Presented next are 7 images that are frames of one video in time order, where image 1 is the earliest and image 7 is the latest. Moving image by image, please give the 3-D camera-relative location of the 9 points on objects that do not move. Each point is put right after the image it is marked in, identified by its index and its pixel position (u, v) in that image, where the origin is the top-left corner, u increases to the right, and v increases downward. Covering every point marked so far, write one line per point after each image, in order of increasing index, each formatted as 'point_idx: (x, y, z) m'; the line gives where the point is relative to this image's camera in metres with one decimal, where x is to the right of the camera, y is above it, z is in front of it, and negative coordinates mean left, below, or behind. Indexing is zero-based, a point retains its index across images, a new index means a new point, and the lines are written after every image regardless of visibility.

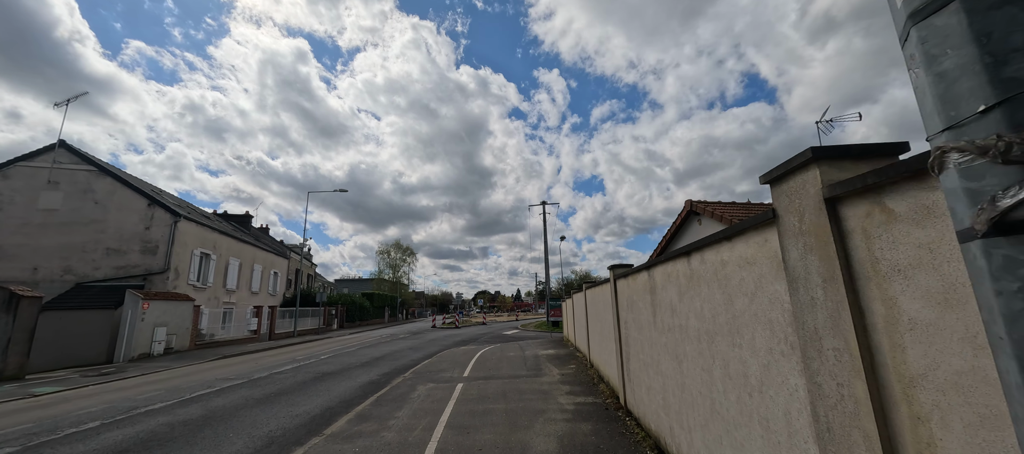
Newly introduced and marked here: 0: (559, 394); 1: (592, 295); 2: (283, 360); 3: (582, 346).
0: (+0.9, -3.4, +7.6) m
1: (+2.2, -2.0, +10.7) m
2: (-9.0, -5.2, +15.0) m
3: (+2.4, -4.1, +13.1) m
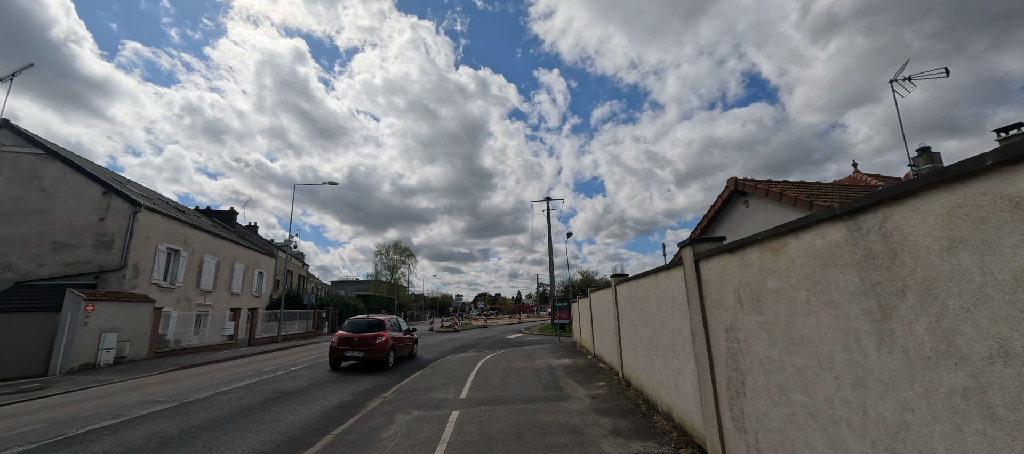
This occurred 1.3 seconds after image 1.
0: (+1.2, -2.8, +5.1) m
1: (+2.4, -1.4, +8.2) m
2: (-8.7, -4.8, +12.5) m
3: (+2.6, -3.6, +10.6) m
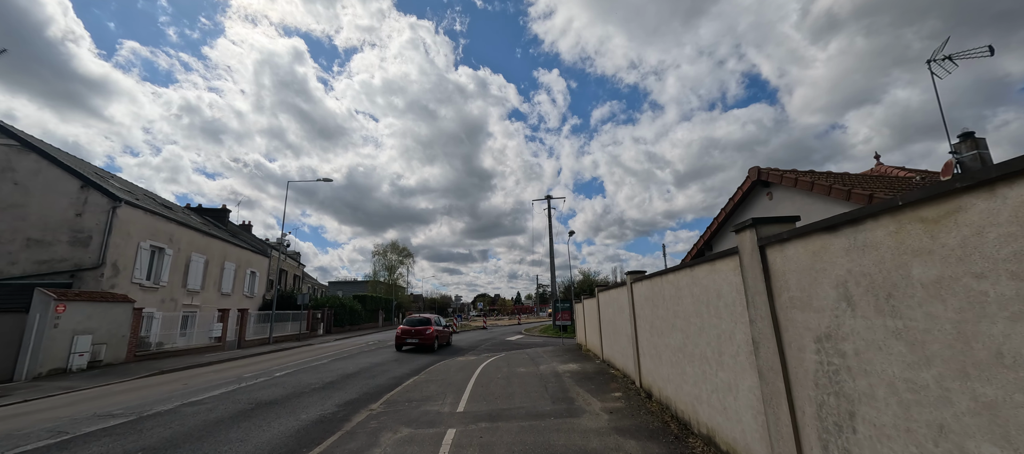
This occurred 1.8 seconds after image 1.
0: (+1.3, -2.6, +4.2) m
1: (+2.5, -1.2, +7.3) m
2: (-8.7, -4.6, +11.5) m
3: (+2.7, -3.4, +9.6) m
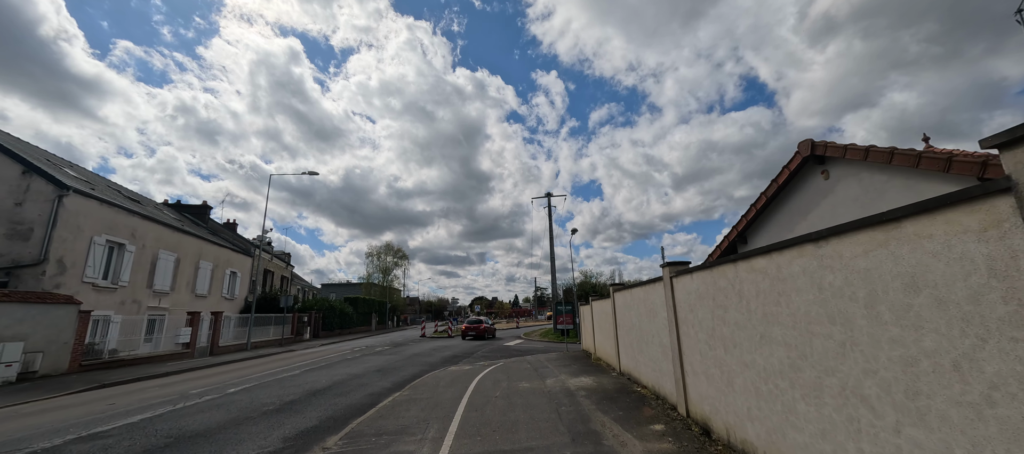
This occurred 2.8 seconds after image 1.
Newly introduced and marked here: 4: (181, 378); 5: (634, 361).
0: (+1.3, -2.2, +2.2) m
1: (+2.6, -0.9, +5.4) m
2: (-8.6, -4.2, +9.5) m
3: (+2.8, -3.1, +7.7) m
4: (-10.7, -4.9, +12.3) m
5: (+2.8, -3.2, +8.9) m
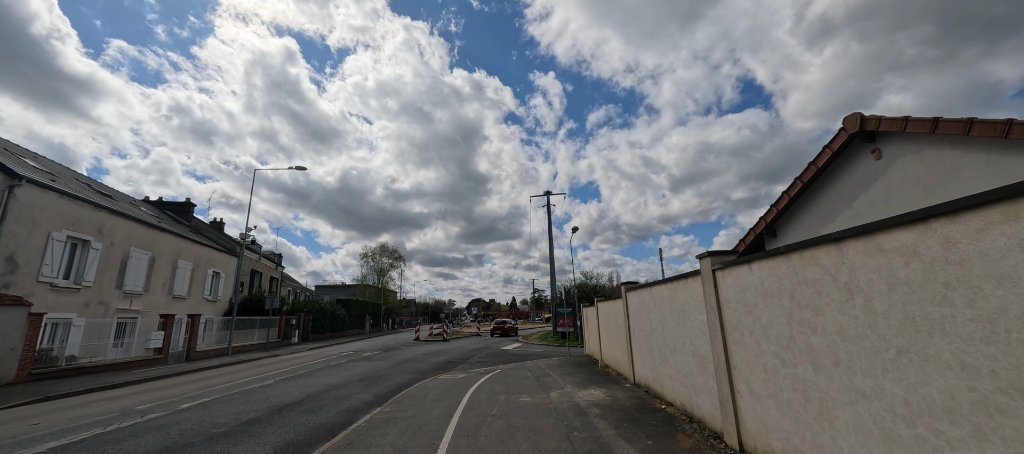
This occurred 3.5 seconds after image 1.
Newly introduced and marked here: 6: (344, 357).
0: (+1.4, -1.9, +0.9) m
1: (+2.6, -0.6, +4.0) m
2: (-8.7, -4.0, +8.1) m
3: (+2.8, -2.8, +6.4) m
4: (-10.7, -4.6, +10.8) m
5: (+2.8, -2.9, +7.6) m
6: (-8.7, -6.7, +19.7) m
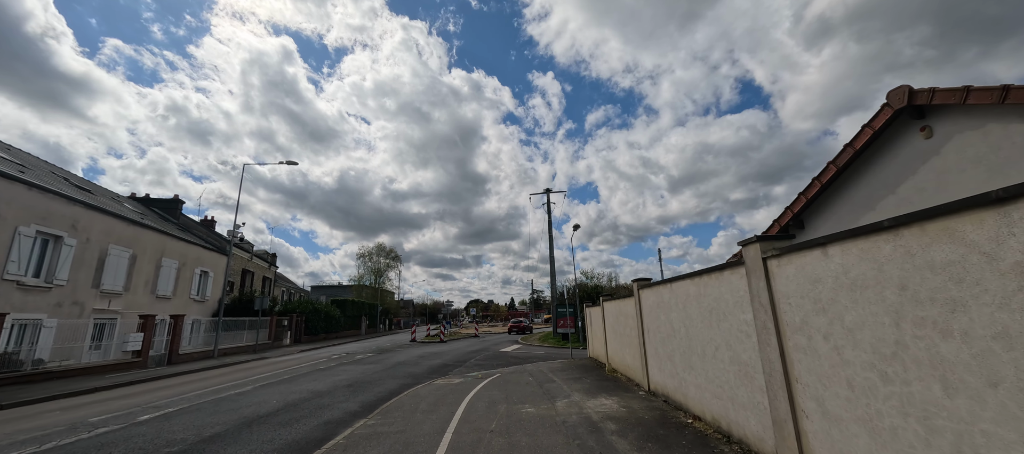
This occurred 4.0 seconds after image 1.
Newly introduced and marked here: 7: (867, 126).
0: (+1.4, -1.7, 0.0) m
1: (+2.6, -0.4, +3.1) m
2: (-8.6, -3.7, +7.2) m
3: (+2.8, -2.6, +5.5) m
4: (-10.7, -4.4, +9.9) m
5: (+2.9, -2.7, +6.7) m
6: (-8.7, -6.5, +18.7) m
7: (+6.8, +1.9, +7.3) m
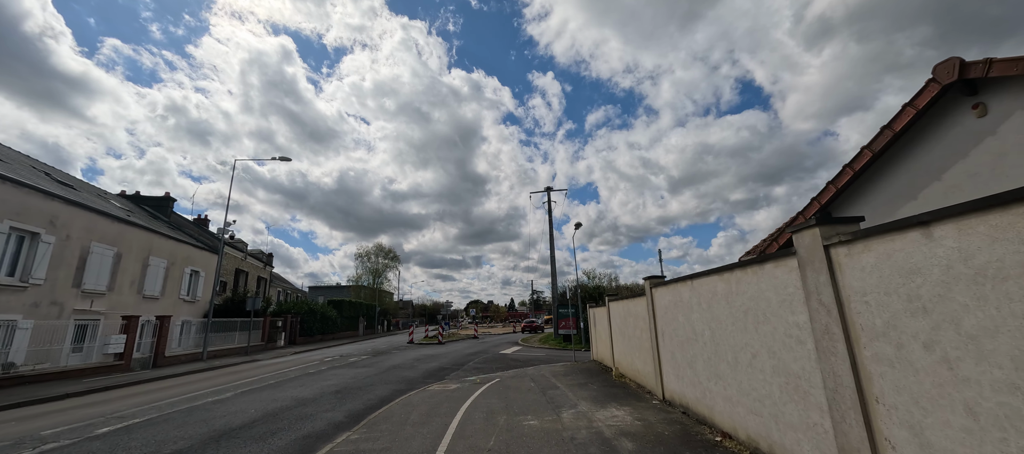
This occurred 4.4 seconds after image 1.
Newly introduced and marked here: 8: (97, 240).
0: (+1.4, -1.5, -0.8) m
1: (+2.6, -0.2, +2.4) m
2: (-8.6, -3.6, +6.4) m
3: (+2.8, -2.4, +4.7) m
4: (-10.7, -4.3, +9.1) m
5: (+2.9, -2.5, +5.9) m
6: (-8.7, -6.4, +17.9) m
7: (+6.9, +2.1, +6.6) m
8: (-19.4, -0.6, +17.8) m
